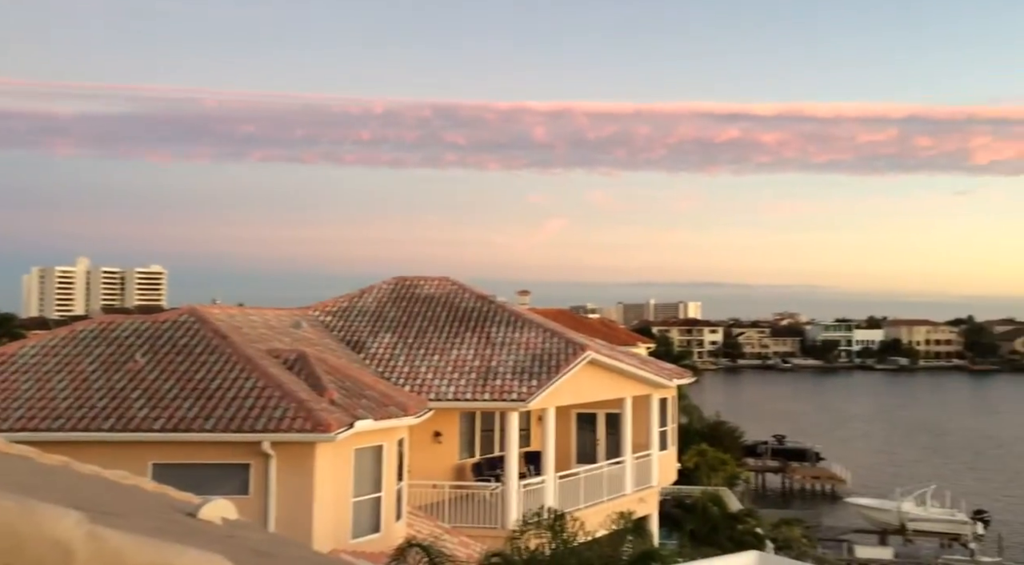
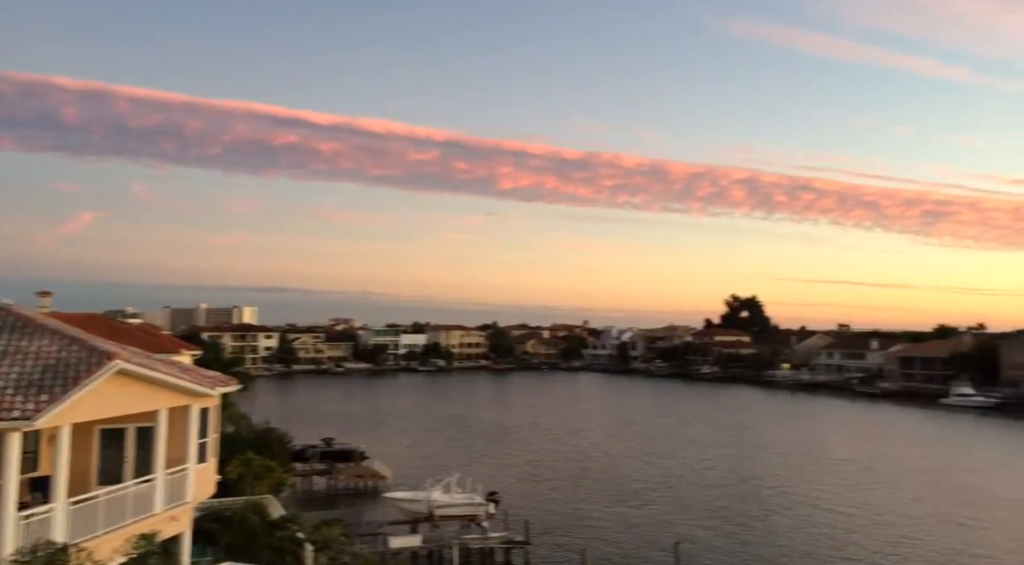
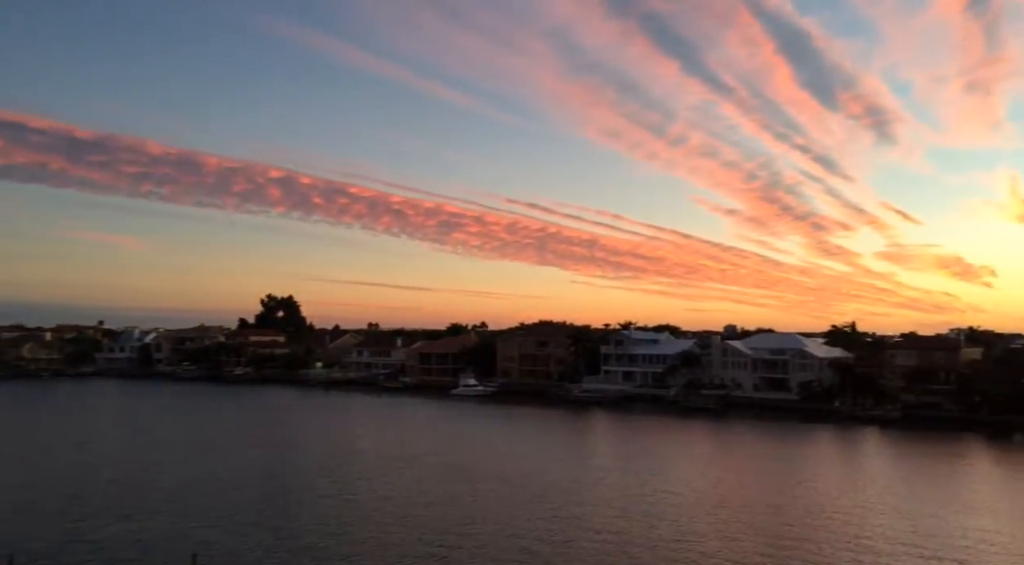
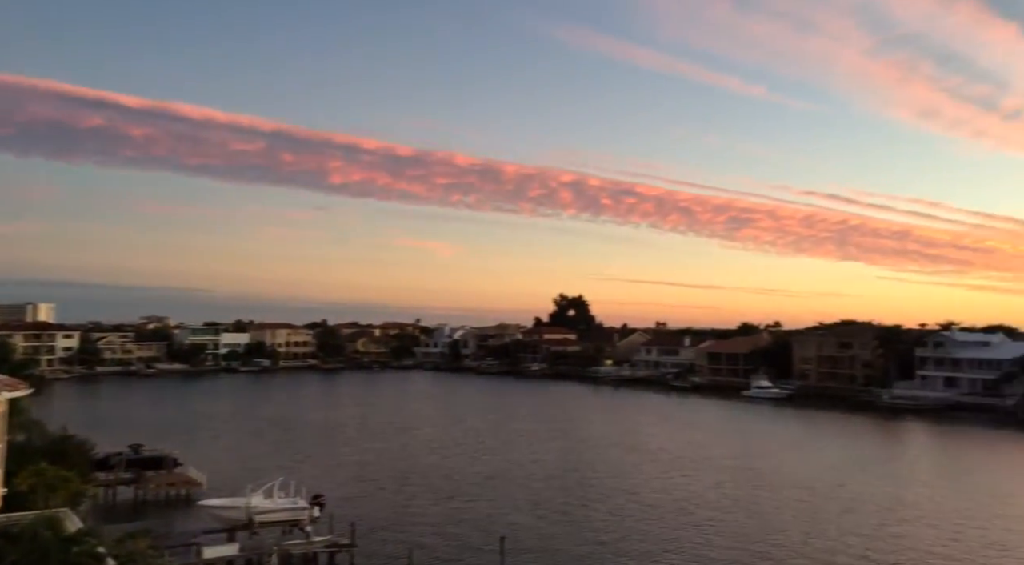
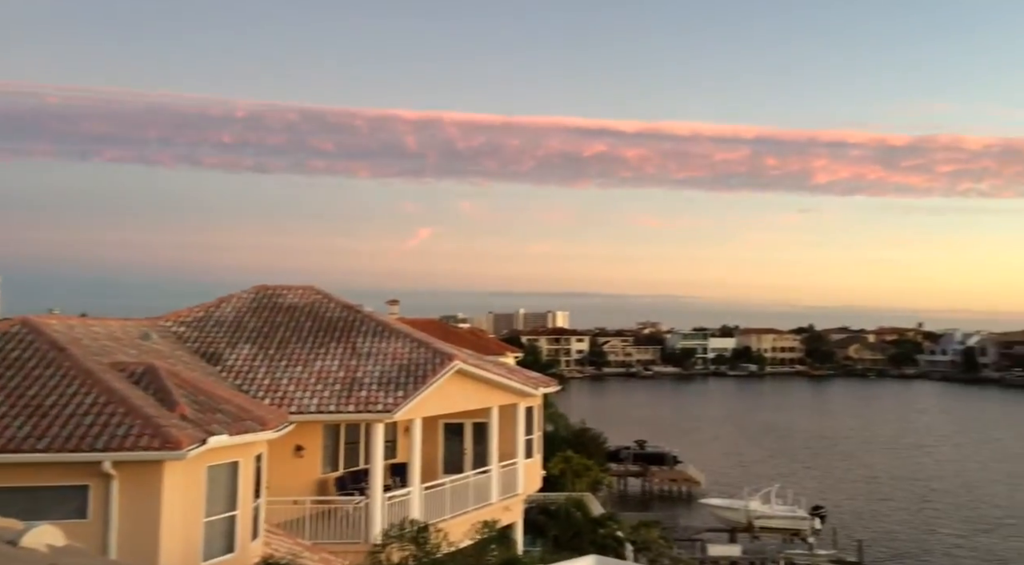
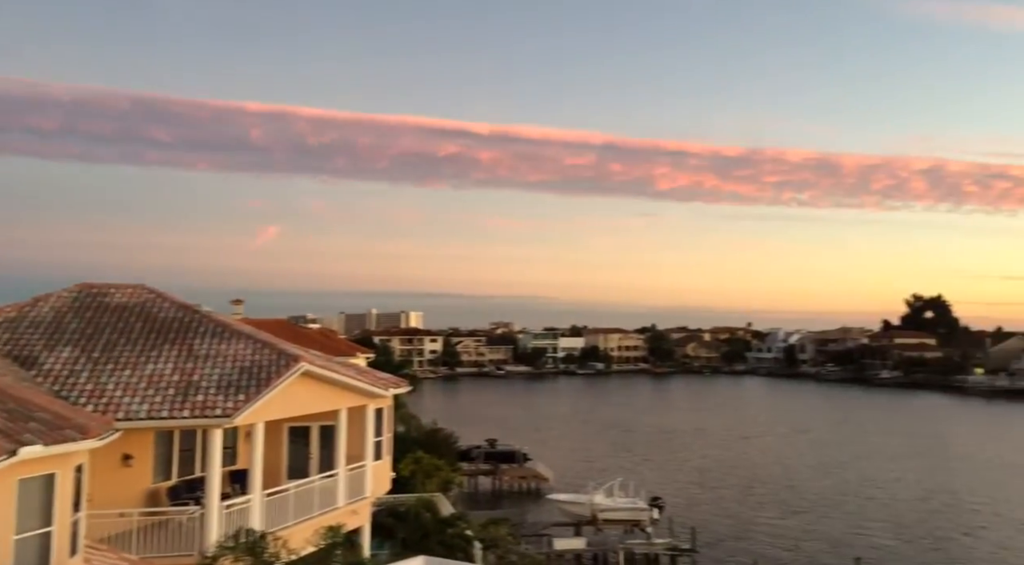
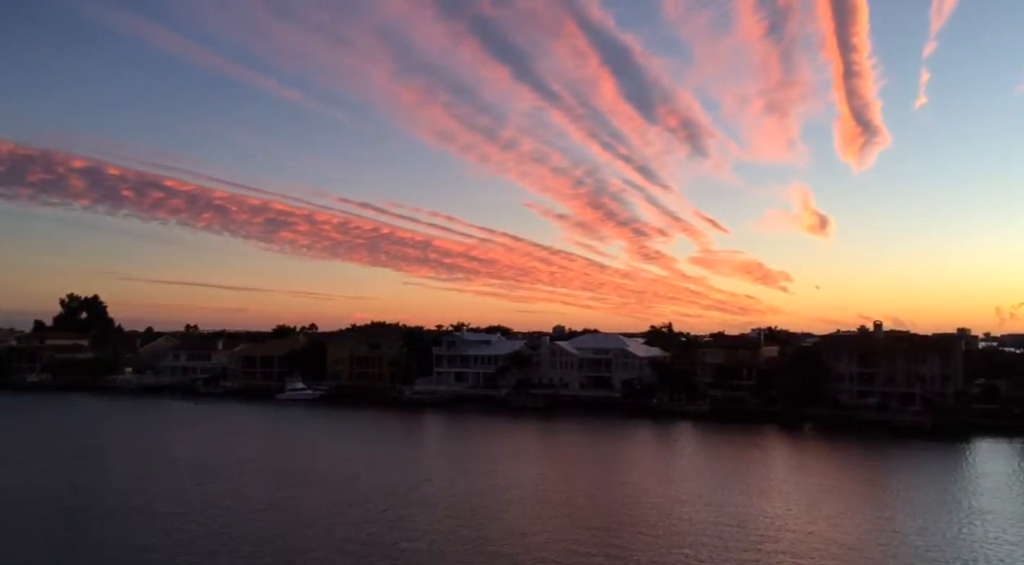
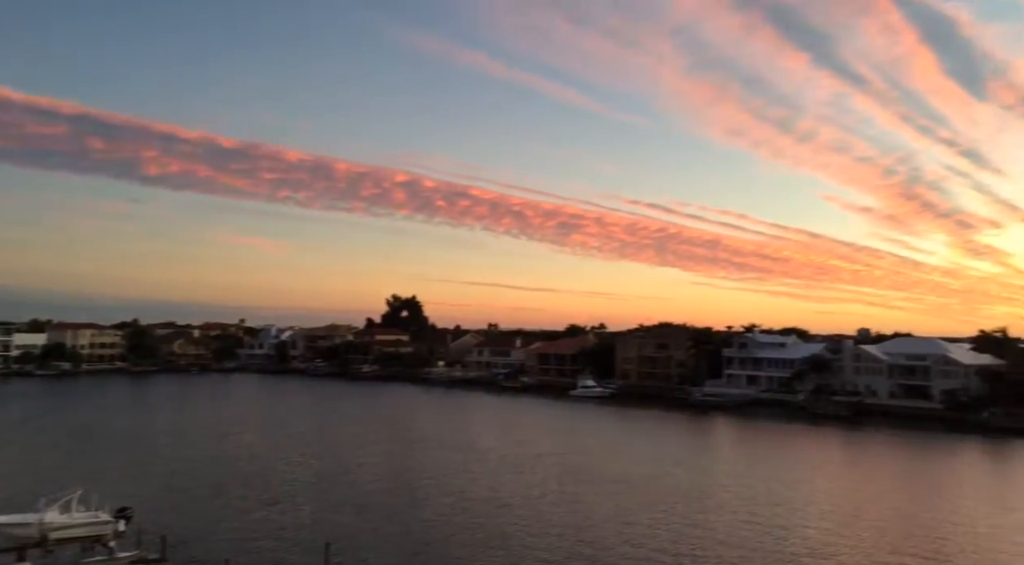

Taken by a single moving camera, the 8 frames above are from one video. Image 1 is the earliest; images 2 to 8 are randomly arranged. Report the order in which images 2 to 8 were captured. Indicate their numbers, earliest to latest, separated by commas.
5, 6, 2, 4, 8, 3, 7
